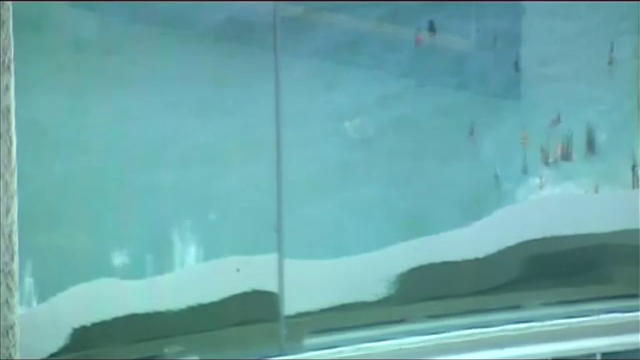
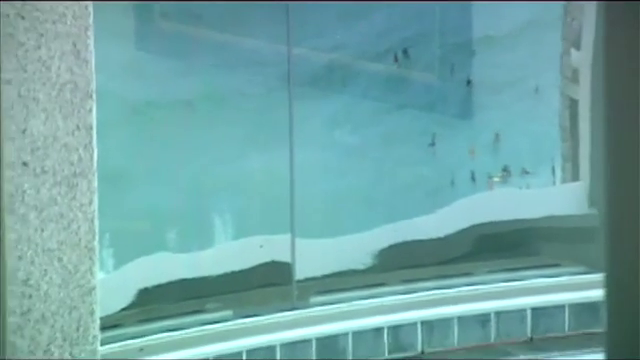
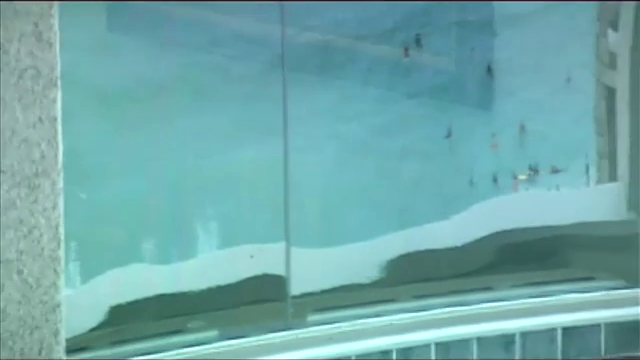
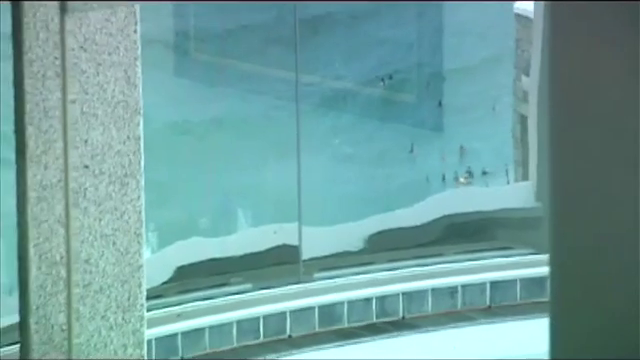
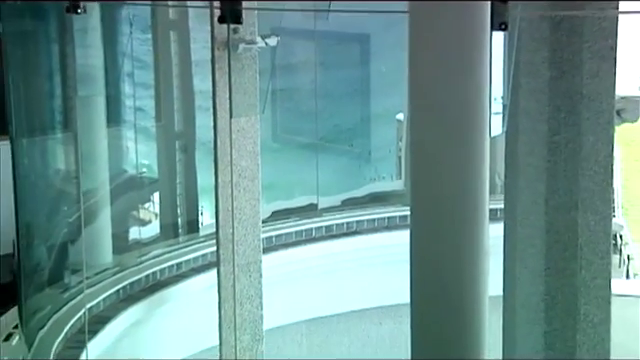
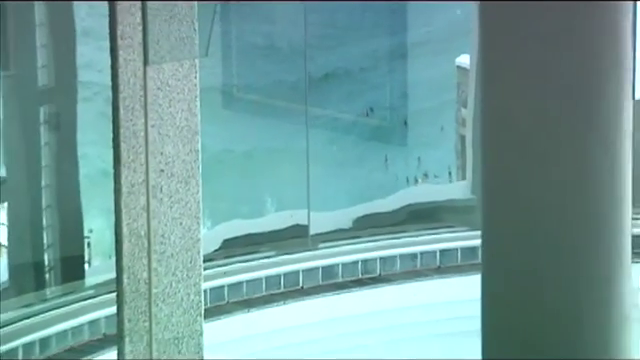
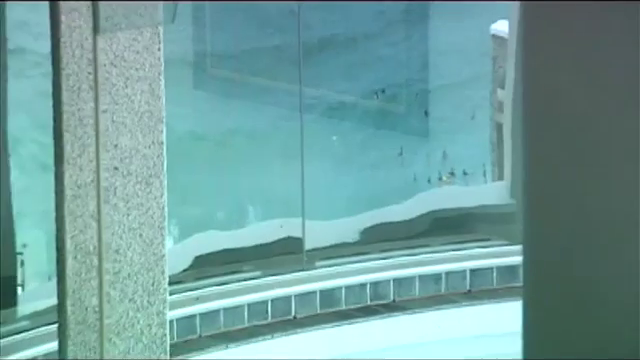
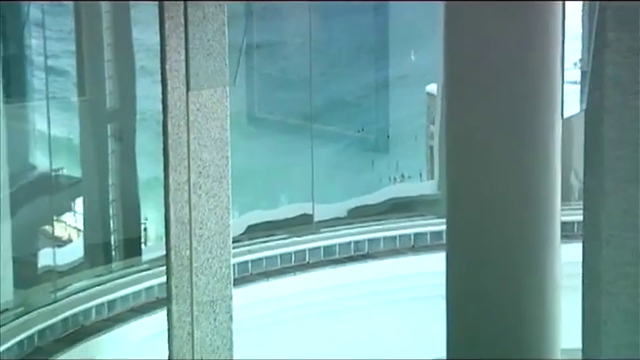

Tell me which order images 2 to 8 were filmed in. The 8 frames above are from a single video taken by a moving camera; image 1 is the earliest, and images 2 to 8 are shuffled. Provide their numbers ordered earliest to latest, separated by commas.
3, 2, 4, 7, 6, 8, 5
